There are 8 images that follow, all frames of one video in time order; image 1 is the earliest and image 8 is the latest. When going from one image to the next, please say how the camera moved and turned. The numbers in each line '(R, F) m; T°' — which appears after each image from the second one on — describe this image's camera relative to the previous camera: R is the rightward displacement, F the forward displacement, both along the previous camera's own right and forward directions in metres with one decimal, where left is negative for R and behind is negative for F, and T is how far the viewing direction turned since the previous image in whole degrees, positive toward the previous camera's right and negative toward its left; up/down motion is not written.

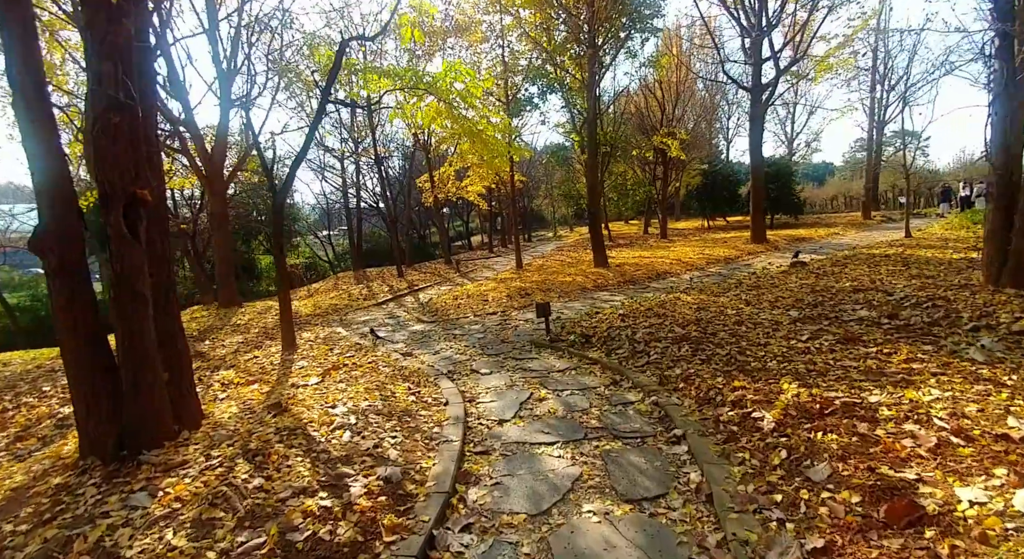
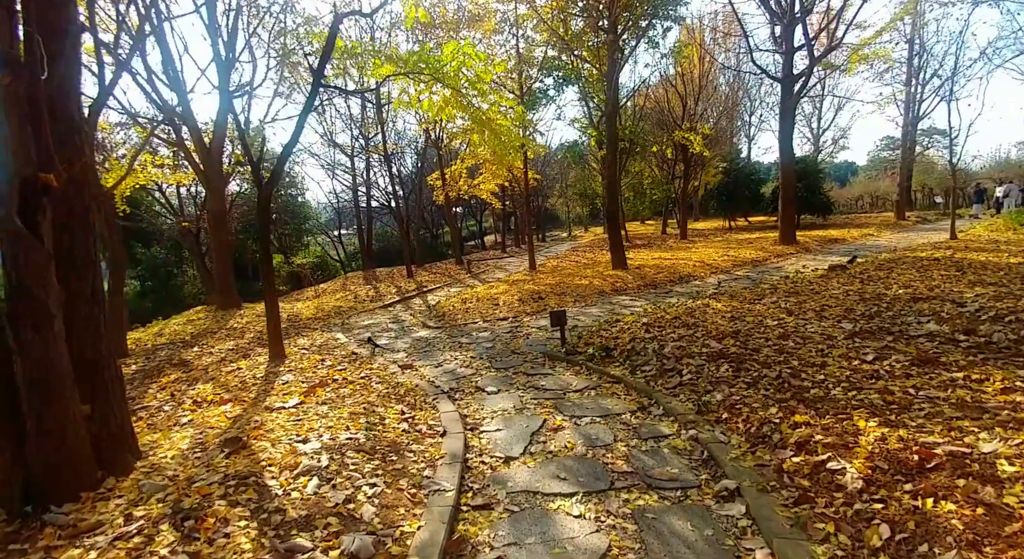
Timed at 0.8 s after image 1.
(0.0, +0.6) m; -2°
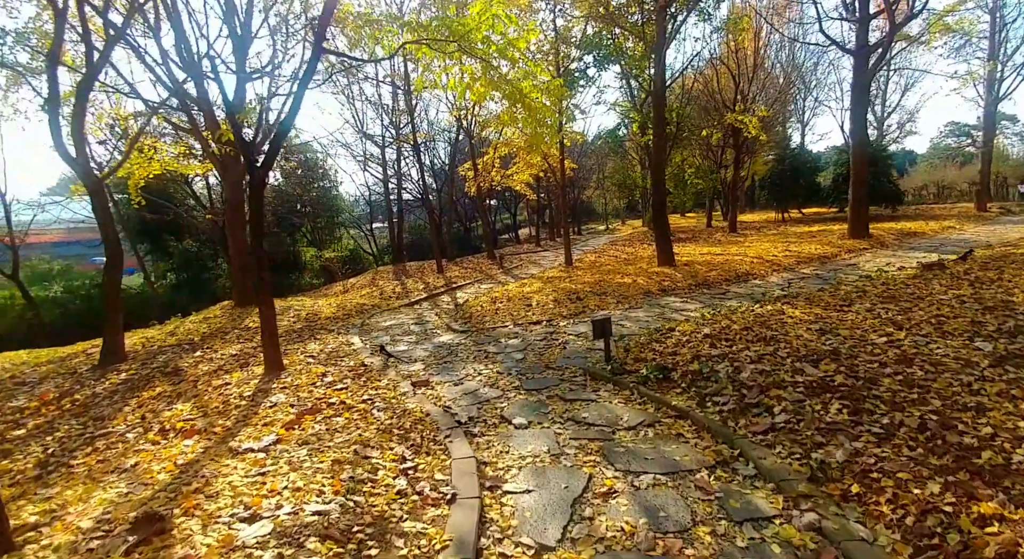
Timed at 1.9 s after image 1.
(0.0, +0.9) m; -4°
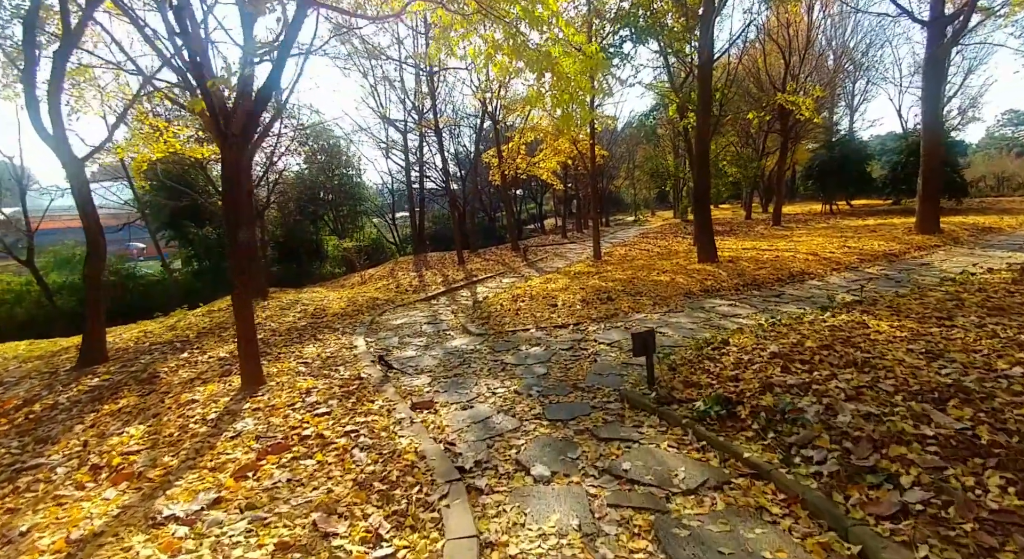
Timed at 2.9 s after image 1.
(0.0, +0.8) m; -3°
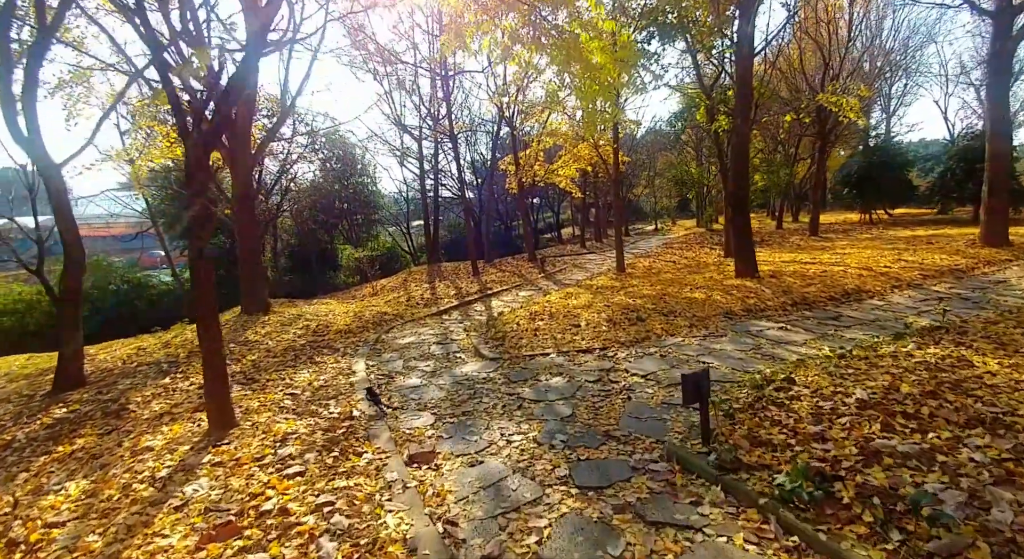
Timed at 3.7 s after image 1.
(0.0, +0.7) m; -2°
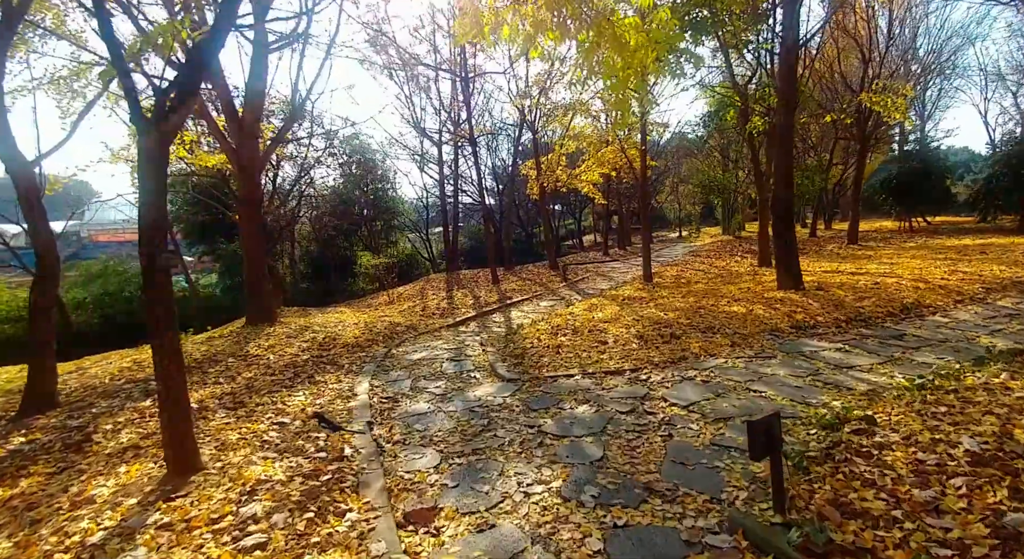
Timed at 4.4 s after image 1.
(0.0, +0.6) m; -2°
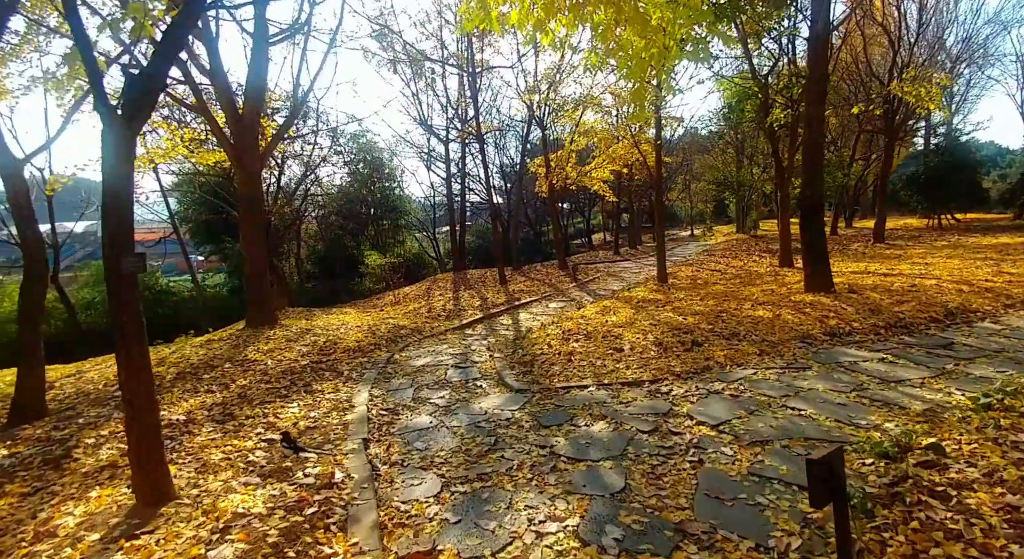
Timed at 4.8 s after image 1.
(0.0, +0.4) m; -1°
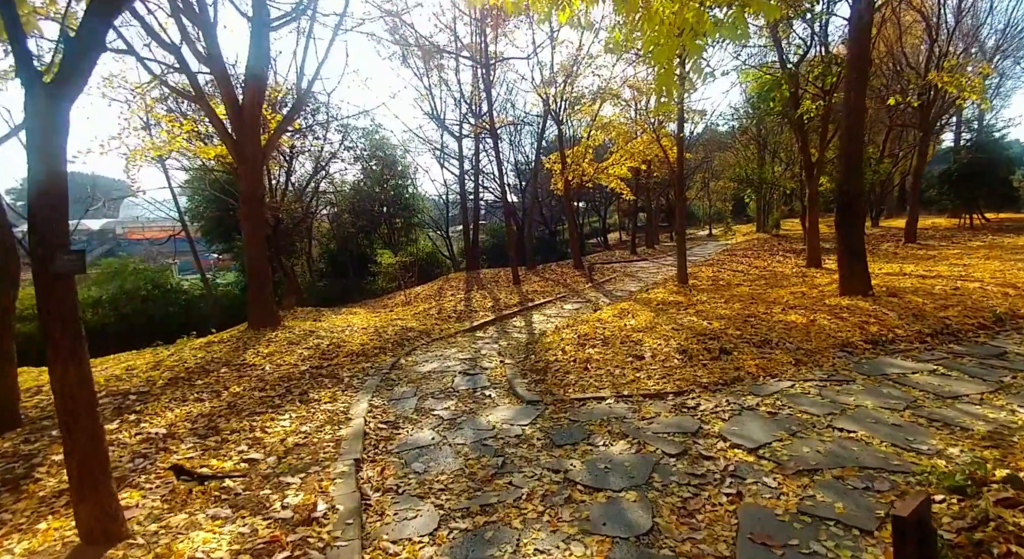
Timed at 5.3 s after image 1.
(0.0, +0.4) m; -2°
